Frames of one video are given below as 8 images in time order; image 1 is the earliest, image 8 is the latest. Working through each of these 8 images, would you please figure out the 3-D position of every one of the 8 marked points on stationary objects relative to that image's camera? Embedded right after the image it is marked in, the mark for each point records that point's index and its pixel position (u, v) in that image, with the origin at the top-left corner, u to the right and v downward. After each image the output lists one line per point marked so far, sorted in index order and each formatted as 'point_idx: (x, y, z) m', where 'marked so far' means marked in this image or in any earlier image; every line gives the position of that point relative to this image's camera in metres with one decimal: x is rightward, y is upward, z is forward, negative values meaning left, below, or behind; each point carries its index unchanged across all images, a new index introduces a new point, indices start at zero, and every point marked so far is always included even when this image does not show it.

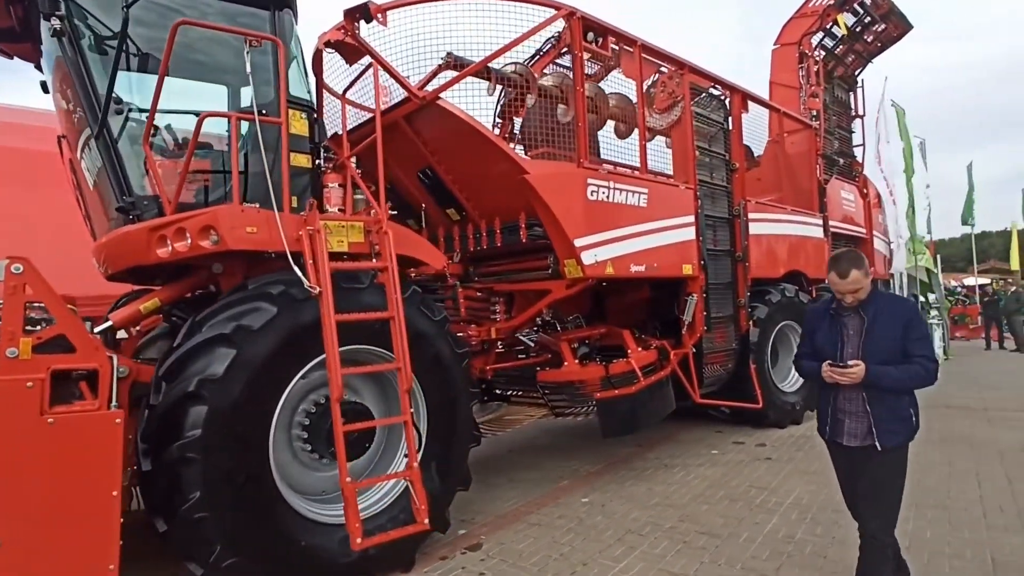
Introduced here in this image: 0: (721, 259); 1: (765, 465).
0: (+2.2, +0.3, +6.2) m
1: (+2.4, -1.7, +5.6) m
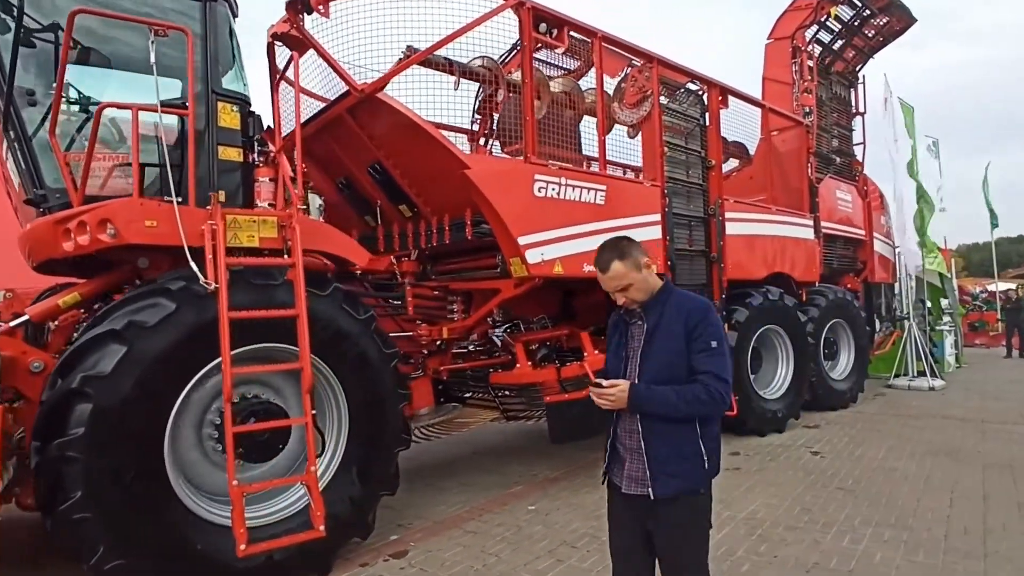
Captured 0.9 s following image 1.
0: (+1.8, +0.3, +5.9) m
1: (+2.0, -1.7, +5.3) m
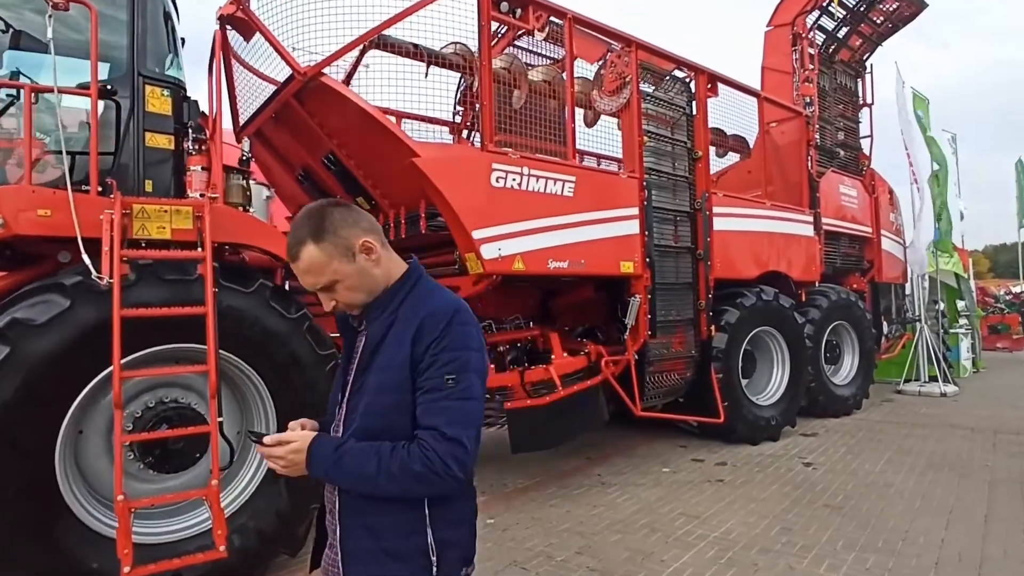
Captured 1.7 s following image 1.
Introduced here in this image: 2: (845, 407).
0: (+1.6, +0.3, +5.6) m
1: (+1.7, -1.7, +5.0) m
2: (+4.2, -1.5, +7.4) m
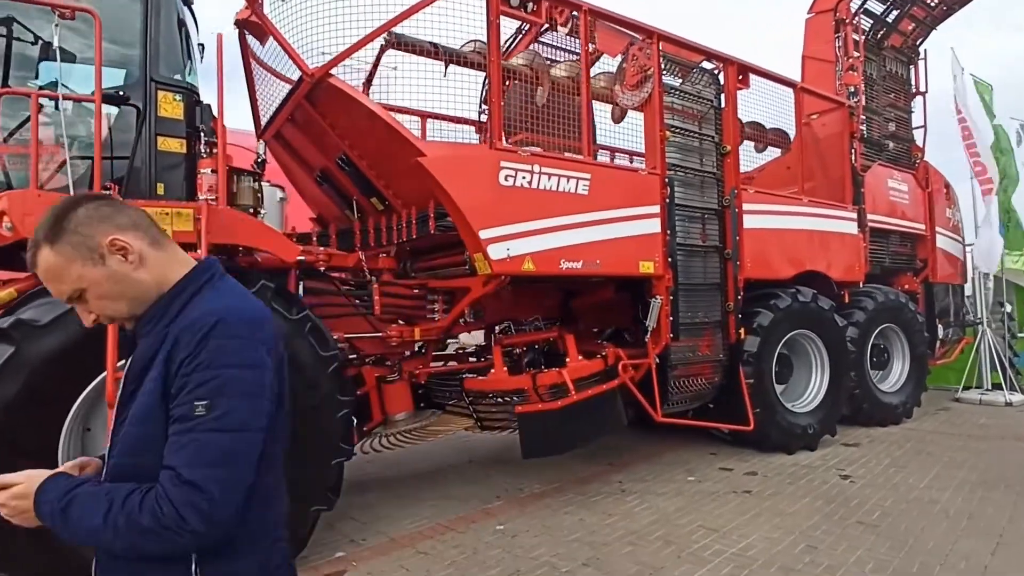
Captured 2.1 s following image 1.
0: (+1.7, +0.3, +5.3) m
1: (+1.8, -1.7, +4.7) m
2: (+4.5, -1.5, +7.0) m
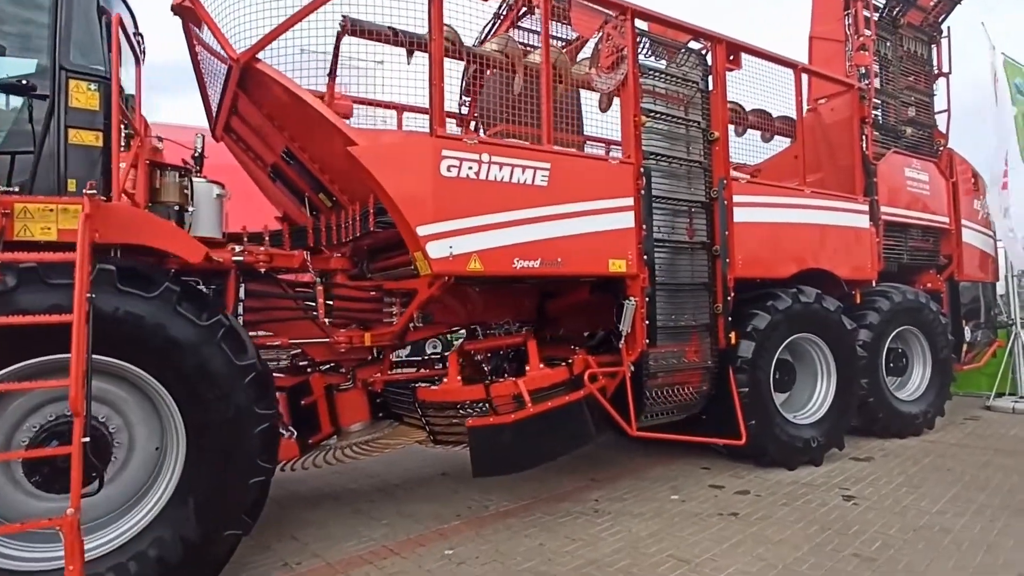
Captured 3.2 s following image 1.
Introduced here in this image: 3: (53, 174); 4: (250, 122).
0: (+1.5, +0.3, +4.9) m
1: (+1.5, -1.7, +4.3) m
2: (+4.3, -1.5, +6.4) m
3: (-2.6, +0.7, +3.4) m
4: (-2.0, +1.2, +4.4) m
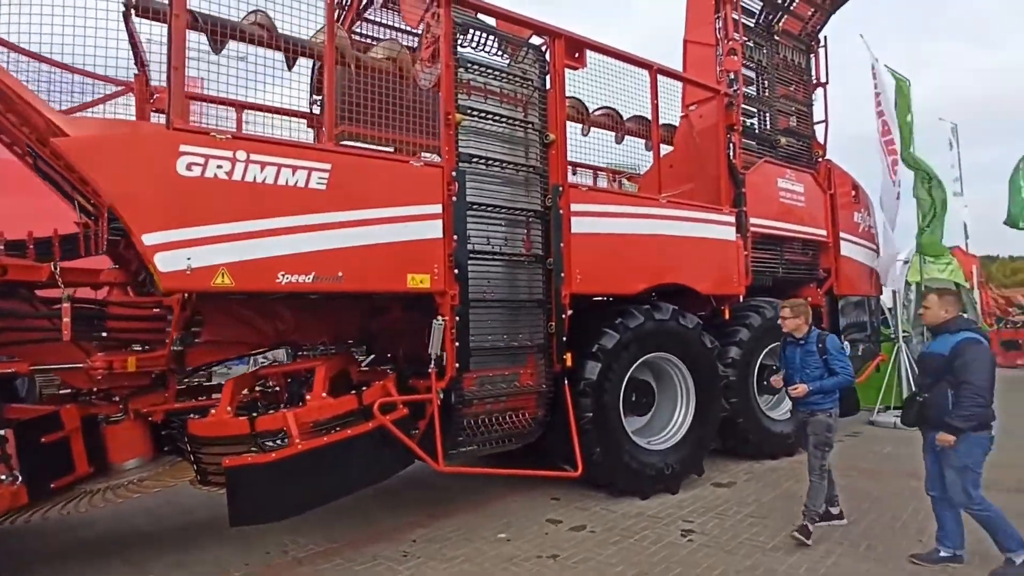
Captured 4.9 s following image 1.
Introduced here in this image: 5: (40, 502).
0: (+0.1, +0.2, +4.5) m
1: (+0.2, -1.8, +3.8) m
2: (+2.8, -1.7, +6.1) m
3: (-3.9, +0.6, +2.7) m
4: (-3.3, +1.1, +3.7) m
5: (-2.9, -1.3, +3.6) m
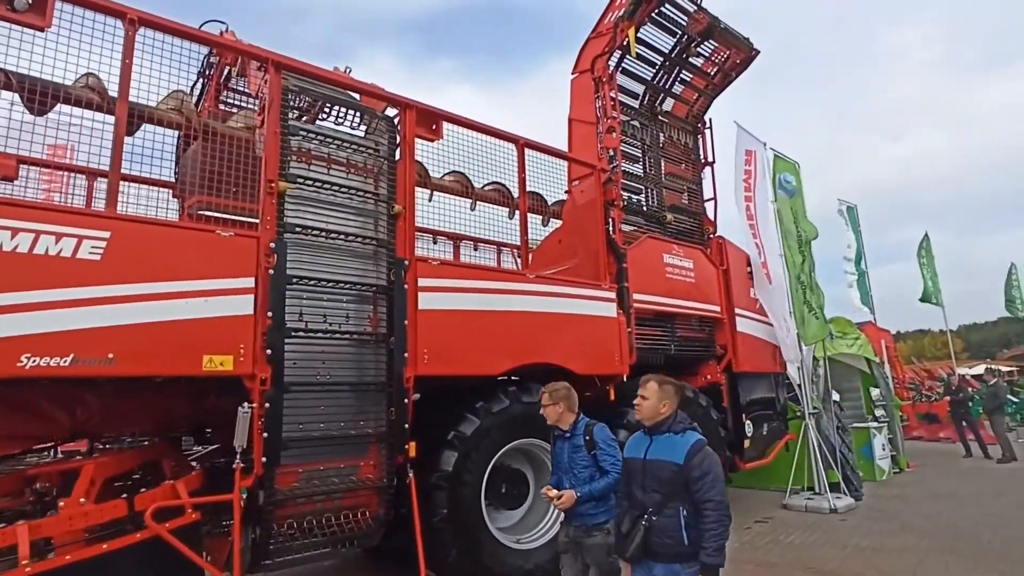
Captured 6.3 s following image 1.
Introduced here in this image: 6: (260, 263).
0: (-1.0, -0.4, +4.1) m
1: (-0.9, -2.3, +3.2) m
2: (+1.6, -2.4, +5.7) m
3: (-4.9, +0.2, +2.1) m
4: (-4.4, +0.6, +3.2) m
5: (-3.9, -1.7, +2.8) m
6: (-1.5, +0.1, +3.6) m
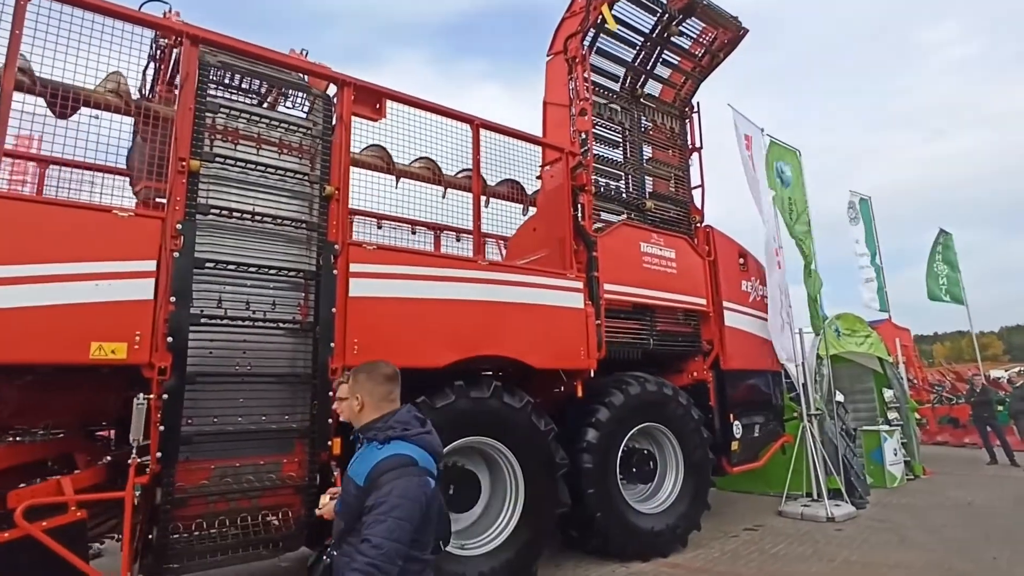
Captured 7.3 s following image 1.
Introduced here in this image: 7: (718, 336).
0: (-1.5, -0.3, +3.8) m
1: (-1.3, -2.2, +2.9) m
2: (+1.2, -2.3, +5.3) m
3: (-5.4, +0.3, +2.0) m
4: (-4.8, +0.7, +3.1) m
5: (-4.4, -1.6, +2.7) m
6: (-2.0, +0.2, +3.4) m
7: (+2.3, -0.5, +6.5) m
